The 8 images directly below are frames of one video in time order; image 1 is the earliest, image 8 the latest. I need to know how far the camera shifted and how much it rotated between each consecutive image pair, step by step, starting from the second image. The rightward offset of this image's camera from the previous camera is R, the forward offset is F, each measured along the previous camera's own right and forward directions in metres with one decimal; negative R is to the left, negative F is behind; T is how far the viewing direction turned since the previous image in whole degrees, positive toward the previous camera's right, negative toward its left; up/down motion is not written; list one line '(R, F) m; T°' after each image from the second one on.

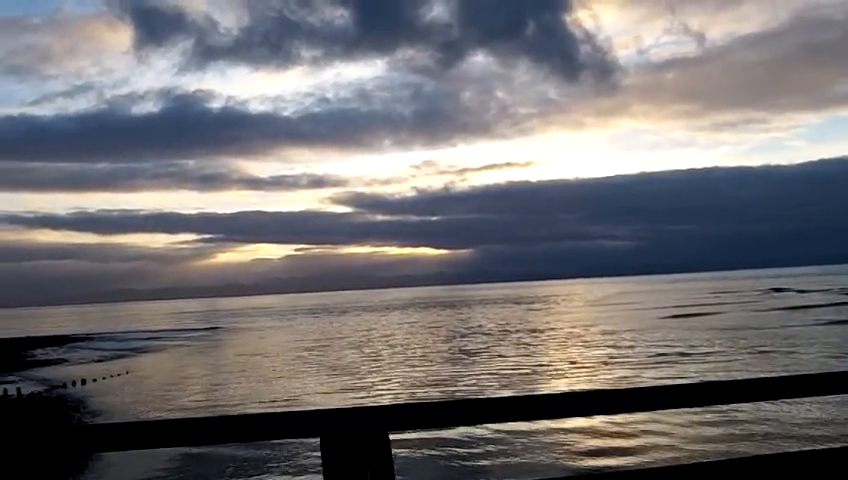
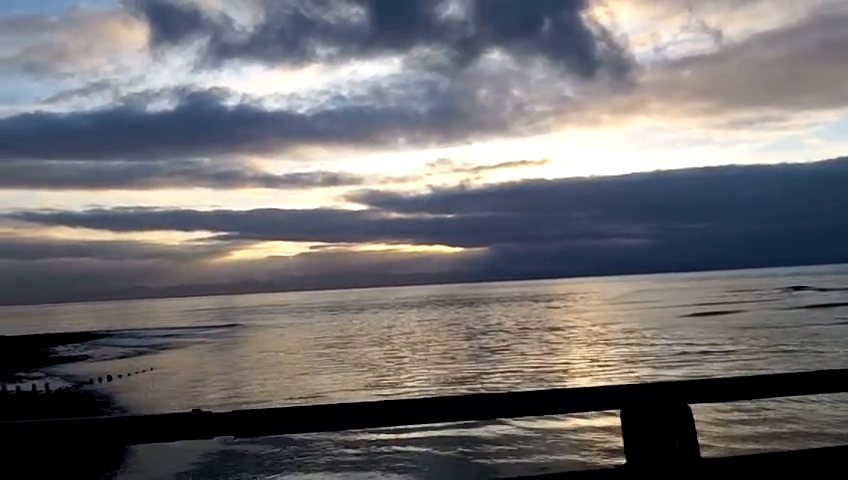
(-0.5, +0.1) m; -1°
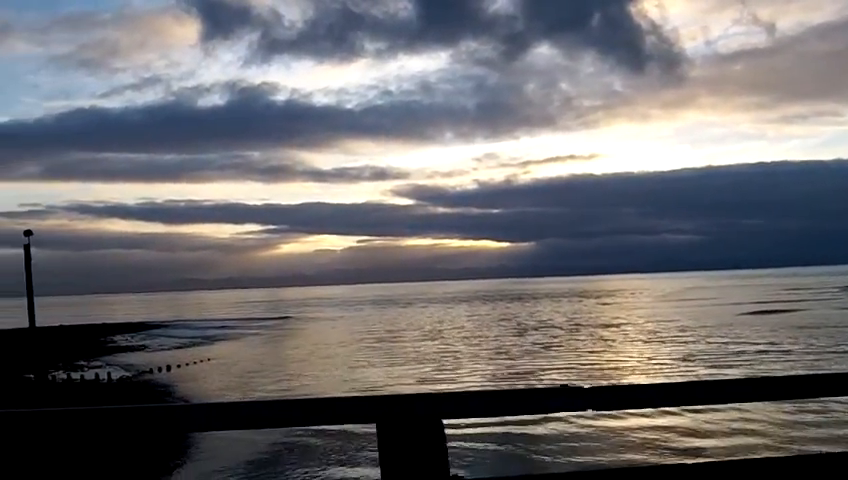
(-0.6, +0.3) m; -3°
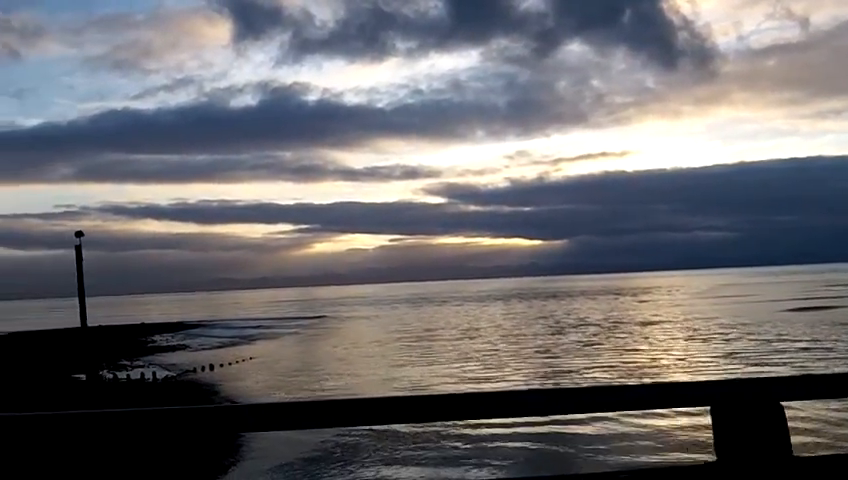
(-0.5, +0.3) m; -2°
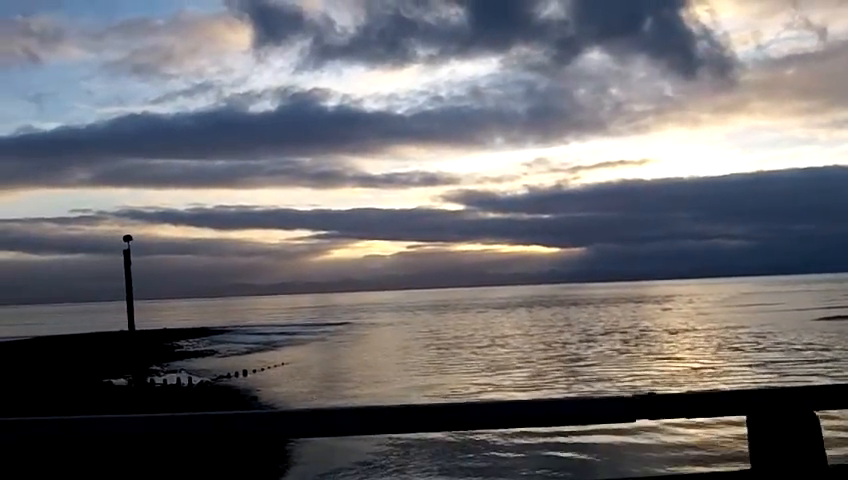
(-1.0, +0.3) m; -1°
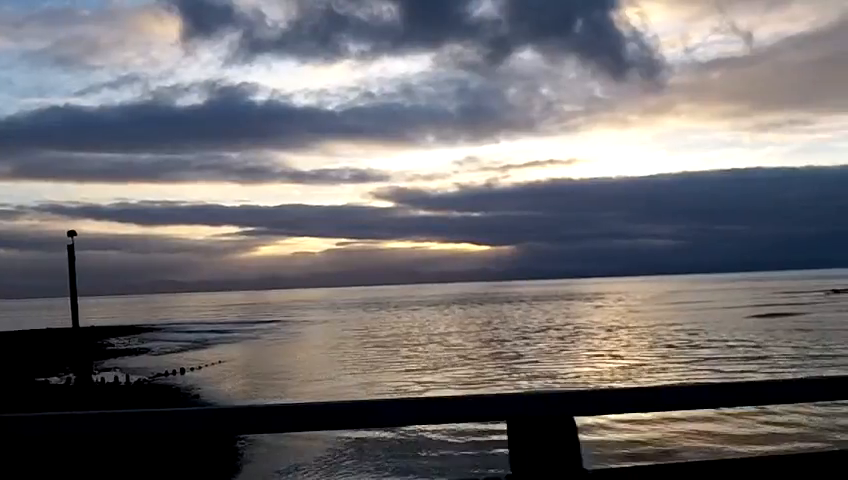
(-0.7, -0.2) m; +5°
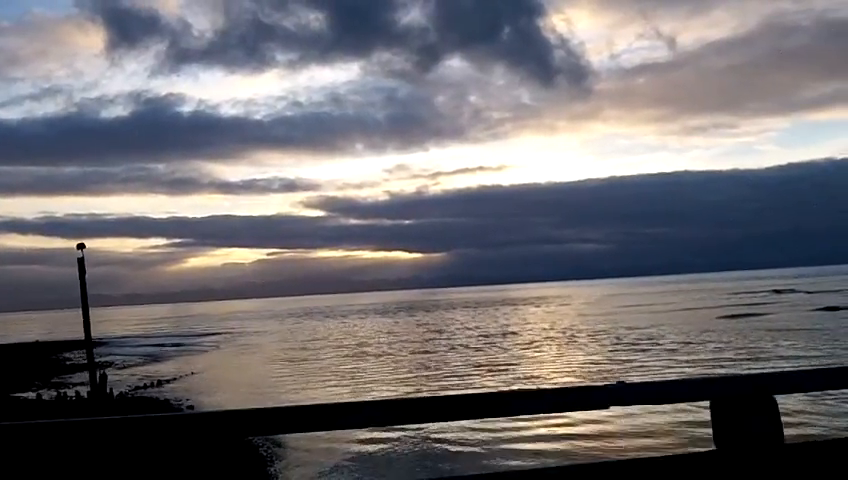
(-2.2, -0.6) m; +4°
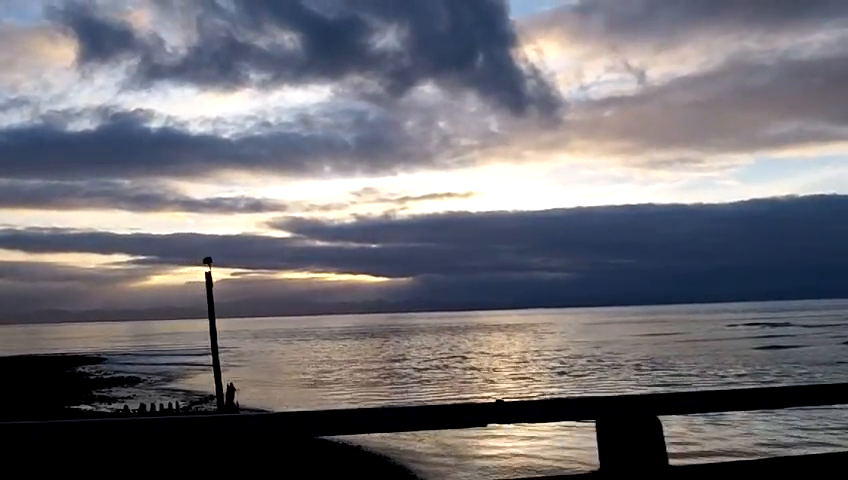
(-4.4, -1.3) m; +2°
